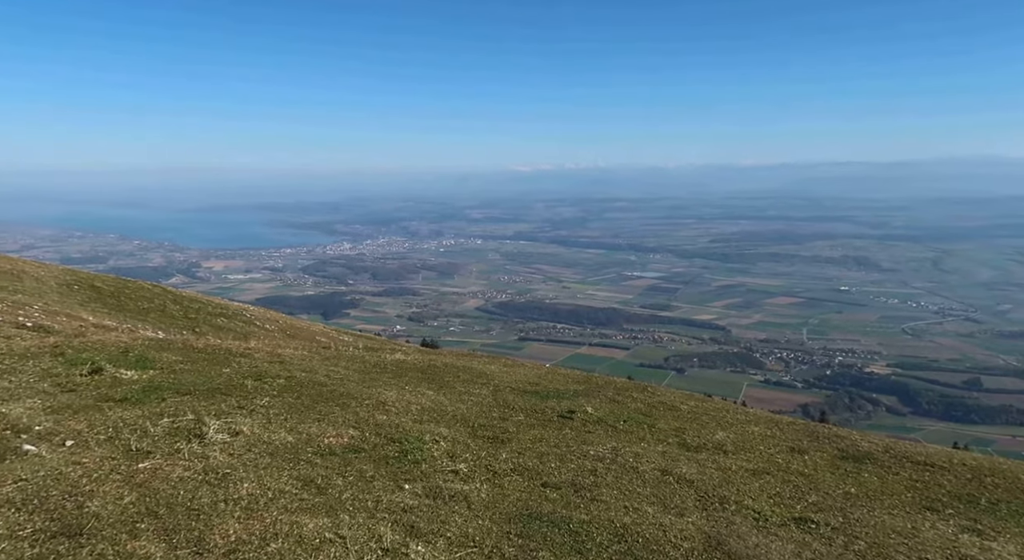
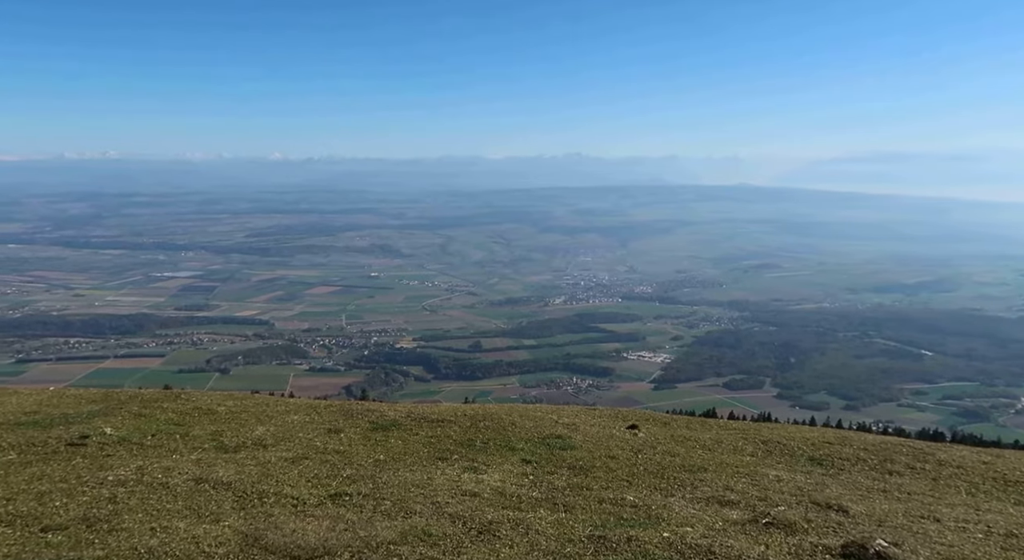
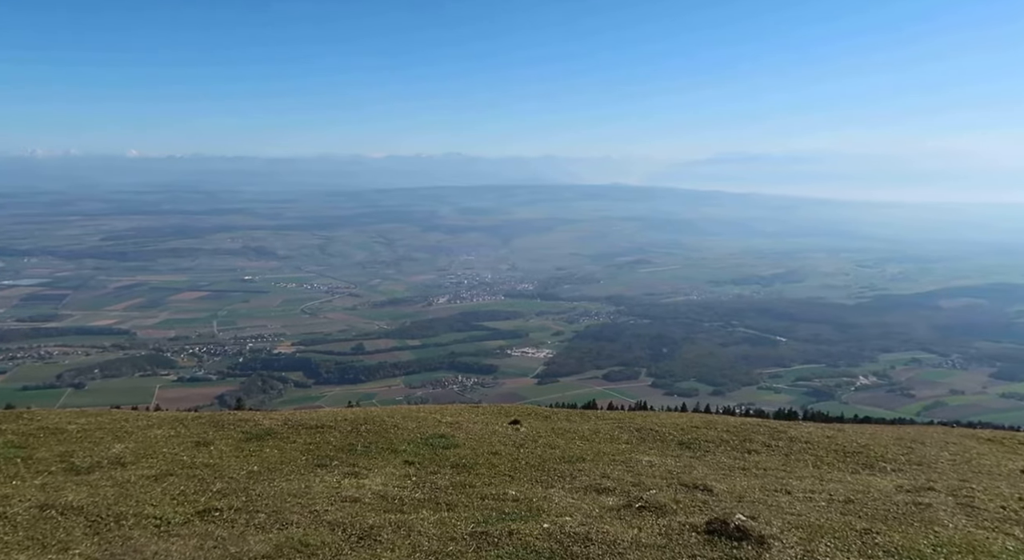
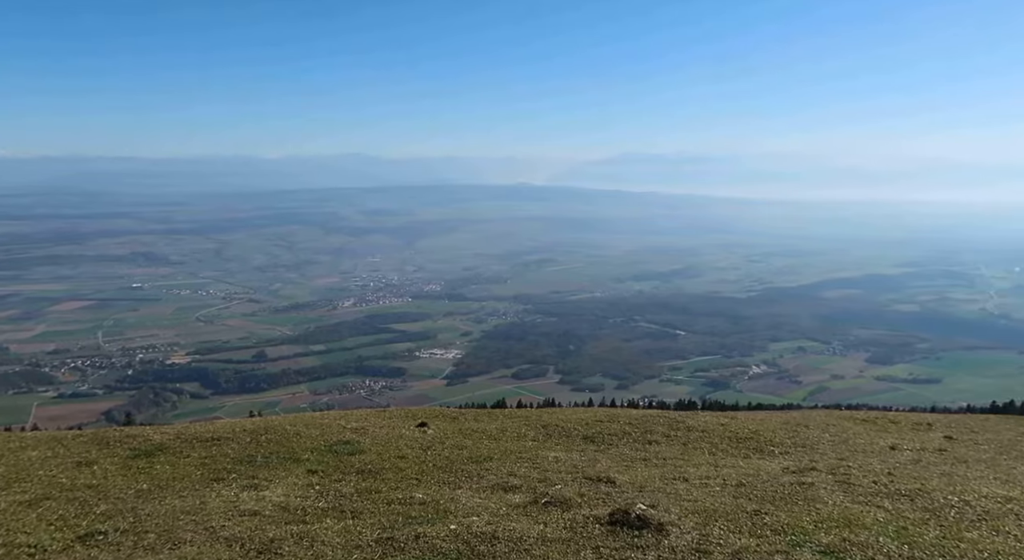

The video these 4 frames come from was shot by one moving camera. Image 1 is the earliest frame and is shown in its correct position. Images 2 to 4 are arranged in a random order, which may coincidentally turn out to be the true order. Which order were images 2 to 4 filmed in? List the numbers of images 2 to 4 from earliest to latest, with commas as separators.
2, 3, 4
